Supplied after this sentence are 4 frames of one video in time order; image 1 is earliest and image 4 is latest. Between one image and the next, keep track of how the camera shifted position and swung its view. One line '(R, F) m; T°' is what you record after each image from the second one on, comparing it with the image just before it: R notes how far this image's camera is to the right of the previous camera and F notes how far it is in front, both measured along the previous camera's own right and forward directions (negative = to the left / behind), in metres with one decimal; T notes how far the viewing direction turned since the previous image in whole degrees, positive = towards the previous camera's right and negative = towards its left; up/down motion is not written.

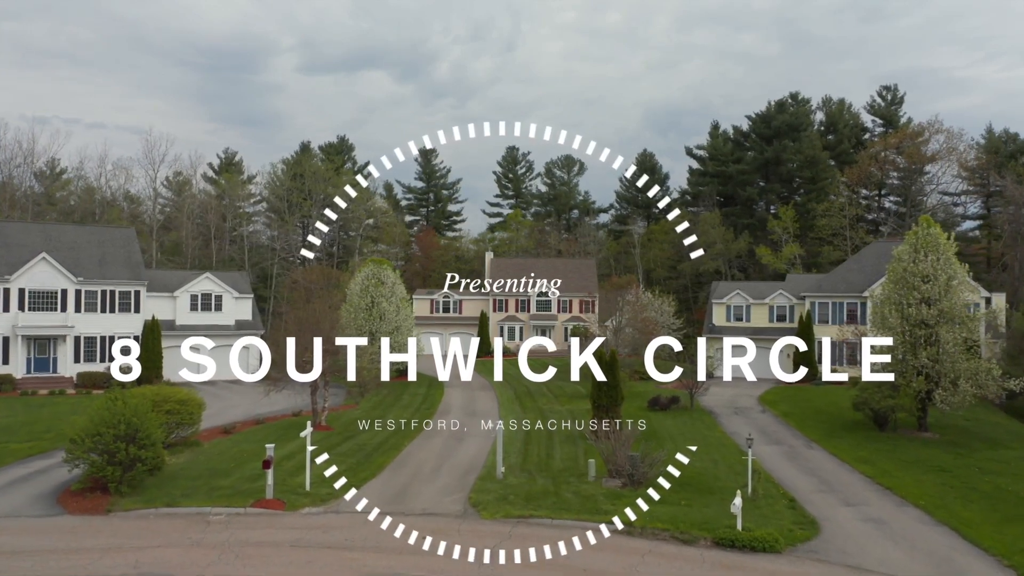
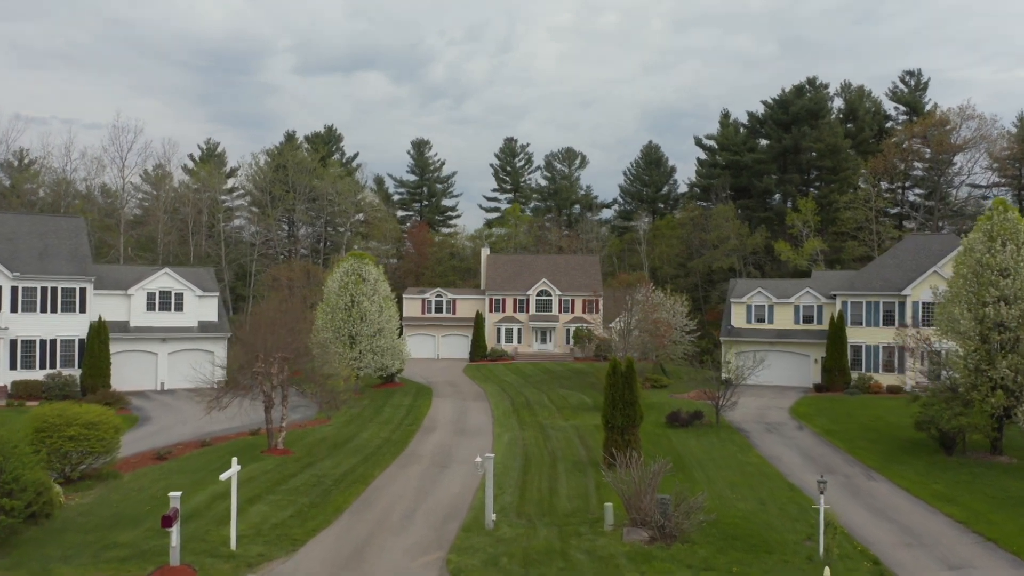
(+0.1, +4.6) m; 0°
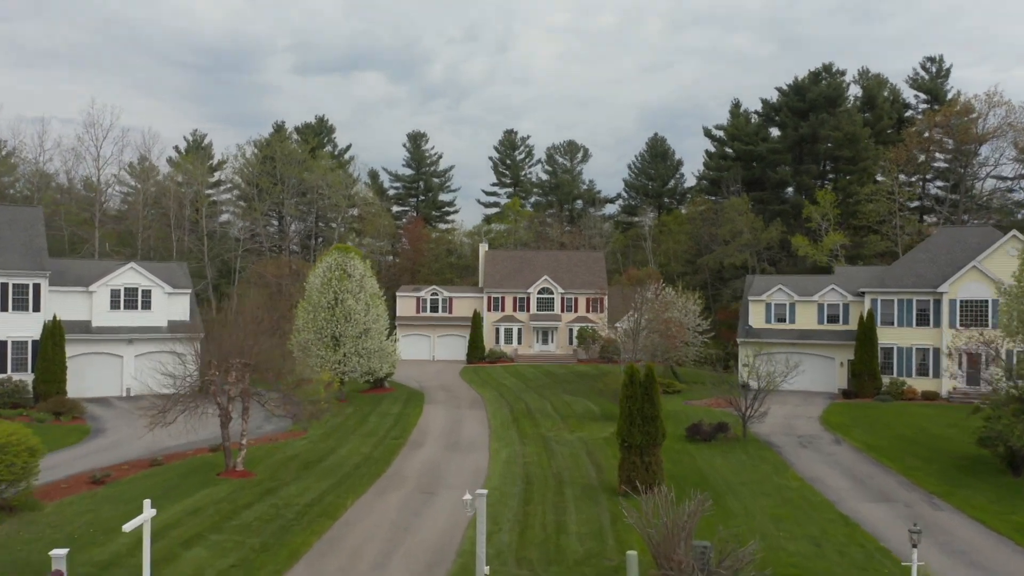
(0.0, +3.2) m; 0°
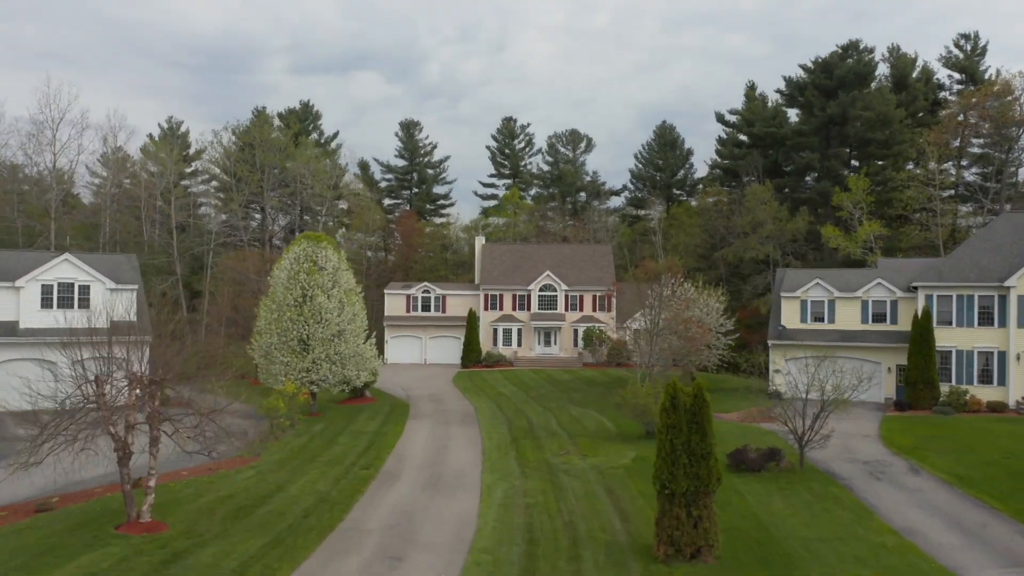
(0.0, +4.9) m; 0°
